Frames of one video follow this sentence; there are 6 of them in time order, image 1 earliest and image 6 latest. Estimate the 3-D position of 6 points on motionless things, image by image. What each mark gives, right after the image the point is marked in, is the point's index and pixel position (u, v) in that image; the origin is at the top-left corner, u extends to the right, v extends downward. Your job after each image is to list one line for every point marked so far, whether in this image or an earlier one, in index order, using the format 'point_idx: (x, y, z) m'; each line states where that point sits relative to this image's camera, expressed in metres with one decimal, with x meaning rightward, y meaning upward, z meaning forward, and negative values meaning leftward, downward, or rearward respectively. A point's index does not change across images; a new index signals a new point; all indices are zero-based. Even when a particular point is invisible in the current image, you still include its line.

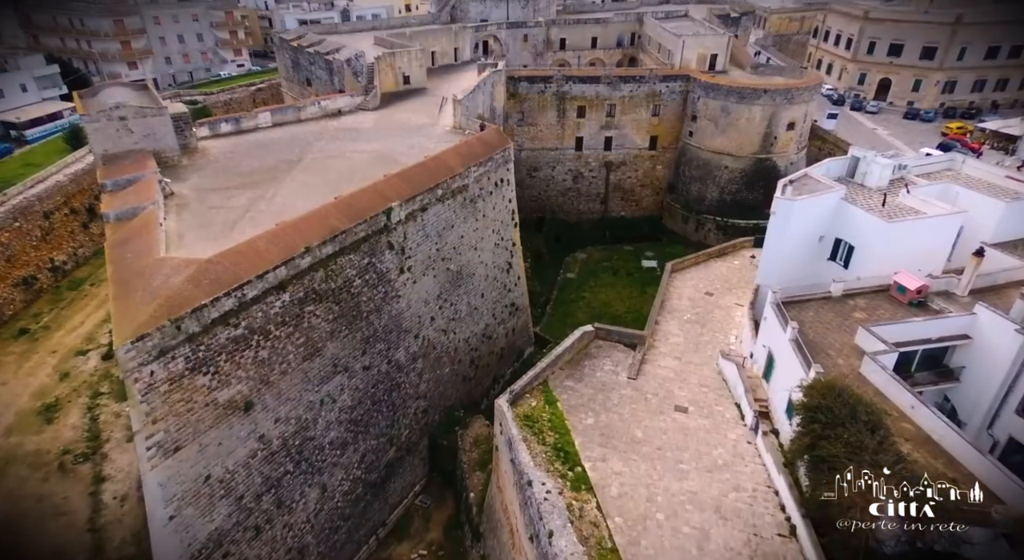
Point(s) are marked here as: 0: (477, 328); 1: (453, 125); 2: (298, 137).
0: (-1.0, -1.4, +18.4) m
1: (-1.9, +5.1, +20.0) m
2: (-6.8, +4.5, +19.3) m
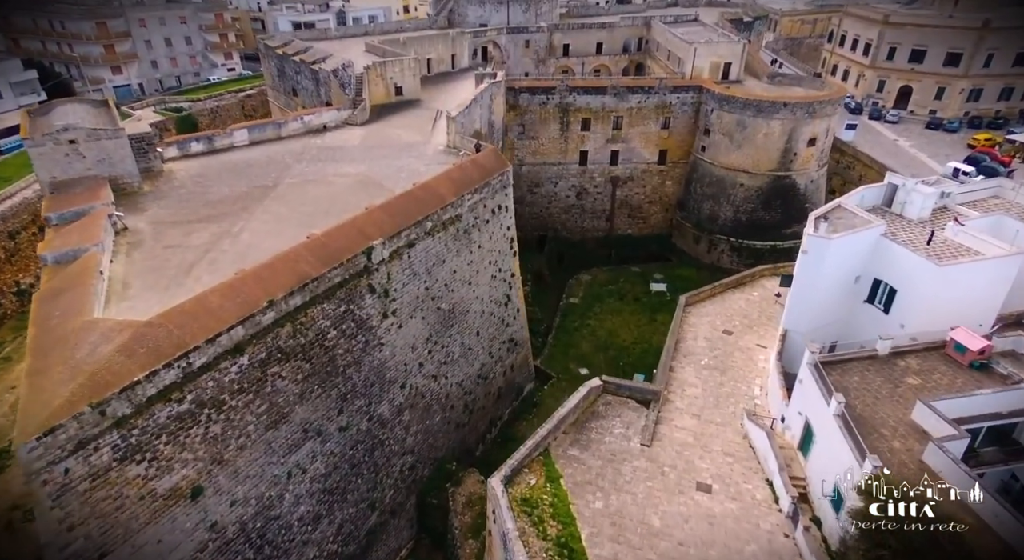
0: (-1.1, -2.4, +16.7) m
1: (-1.9, +4.1, +18.3) m
2: (-6.8, +3.5, +17.6) m
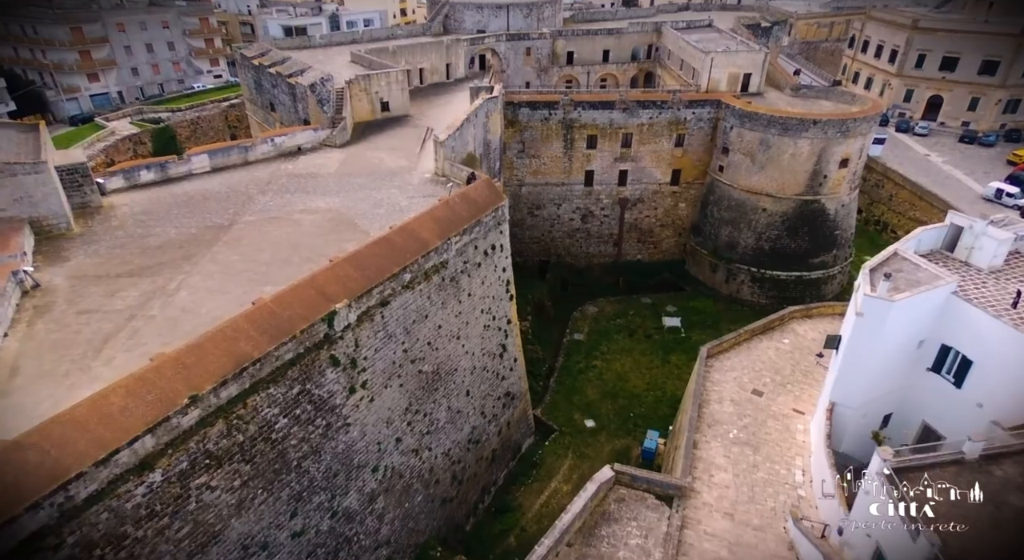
0: (-1.2, -3.6, +14.4) m
1: (-2.0, +2.8, +16.1) m
2: (-6.9, +2.3, +15.4) m
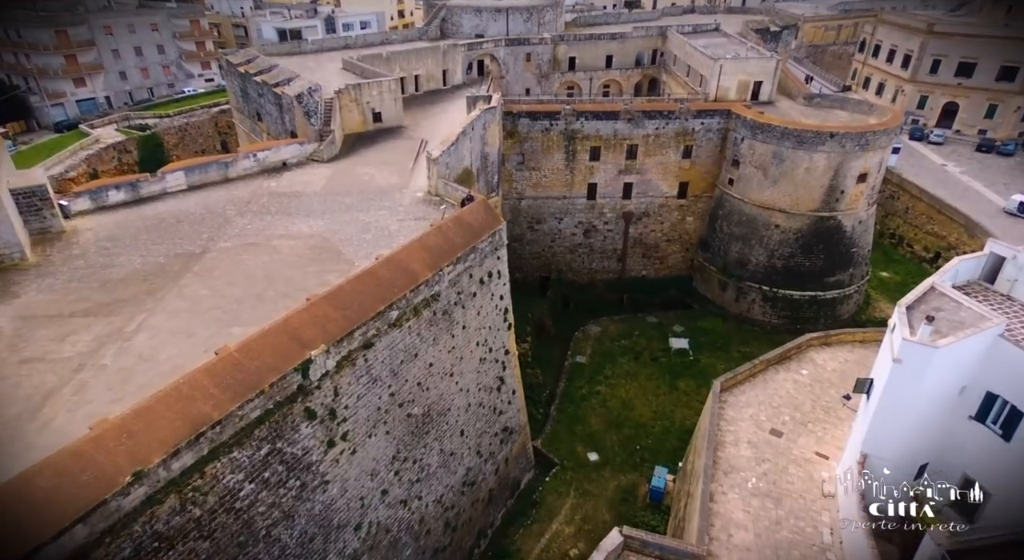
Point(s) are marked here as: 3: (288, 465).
0: (-1.3, -4.3, +13.3) m
1: (-2.0, +2.2, +14.9) m
2: (-6.9, +1.7, +14.3) m
3: (-3.3, -2.8, +9.1) m
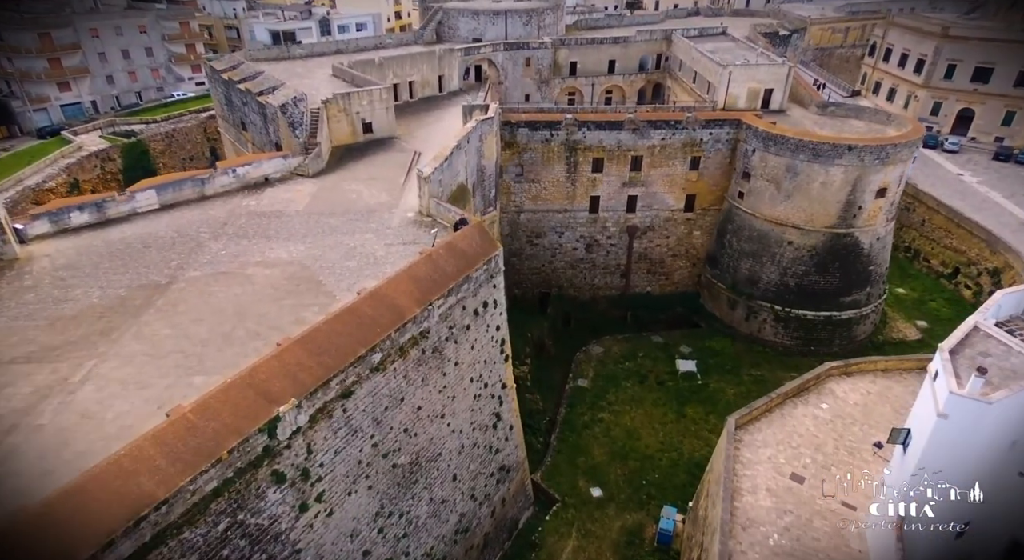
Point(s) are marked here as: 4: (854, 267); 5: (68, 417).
0: (-1.3, -4.9, +12.2) m
1: (-2.1, +1.6, +13.8) m
2: (-7.0, +1.1, +13.2) m
3: (-3.4, -3.4, +8.0) m
4: (+10.9, +0.4, +19.4) m
5: (-5.8, -1.8, +8.1) m
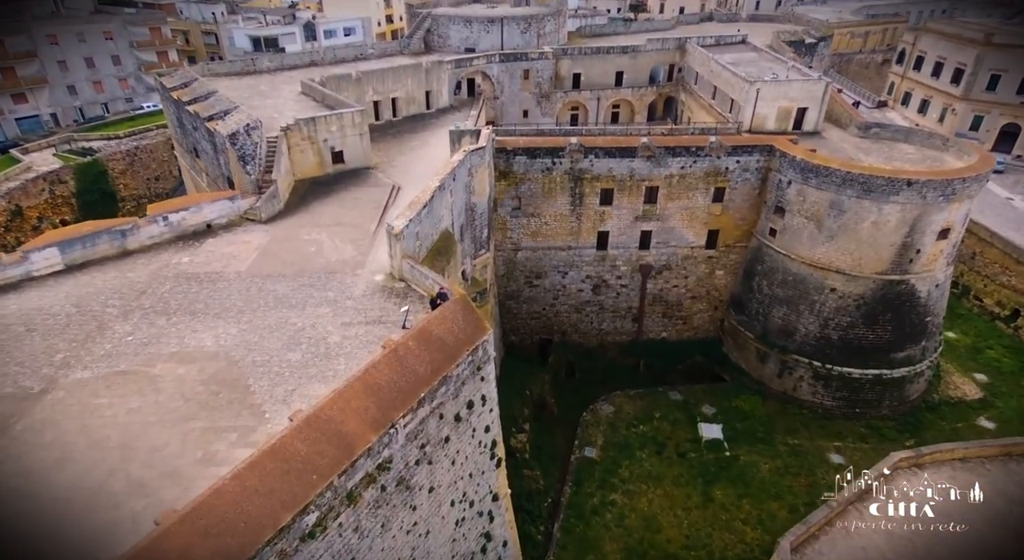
0: (-1.4, -6.4, +9.3) m
1: (-2.2, +0.1, +11.0) m
2: (-7.1, -0.4, +10.3) m
3: (-3.5, -4.8, +5.2) m
4: (+10.8, -1.0, +16.6) m
5: (-6.0, -3.3, +5.2) m
